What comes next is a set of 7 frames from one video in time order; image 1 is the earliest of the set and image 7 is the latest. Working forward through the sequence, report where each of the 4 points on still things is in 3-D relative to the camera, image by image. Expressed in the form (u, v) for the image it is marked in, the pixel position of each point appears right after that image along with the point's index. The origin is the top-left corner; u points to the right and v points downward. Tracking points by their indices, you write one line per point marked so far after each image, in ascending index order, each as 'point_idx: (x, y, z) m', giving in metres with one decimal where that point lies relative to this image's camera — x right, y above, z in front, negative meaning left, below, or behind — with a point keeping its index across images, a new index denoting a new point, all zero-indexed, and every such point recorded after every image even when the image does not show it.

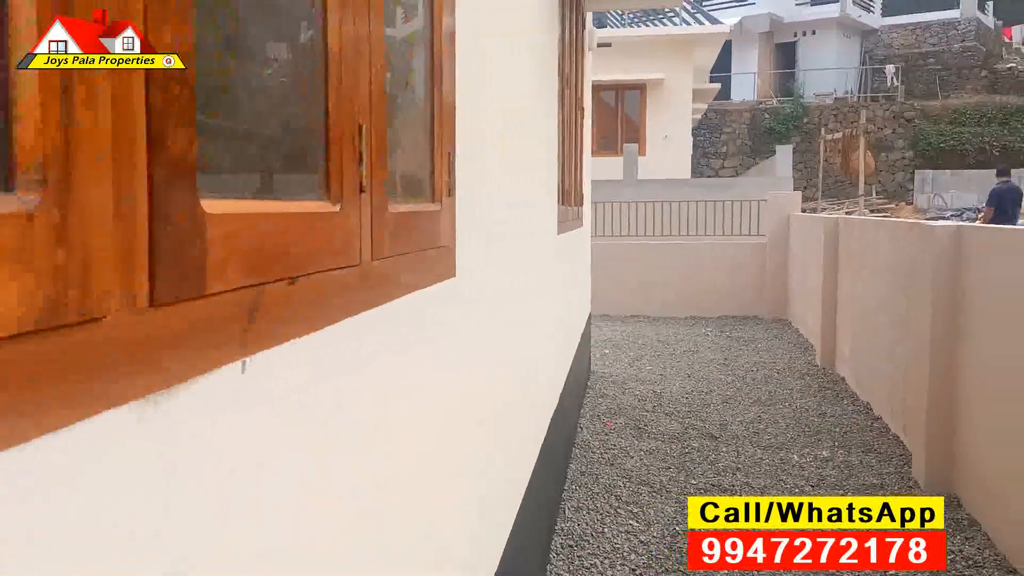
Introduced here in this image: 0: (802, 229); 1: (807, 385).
0: (+2.8, +0.6, +8.3) m
1: (+2.1, -0.7, +6.1) m
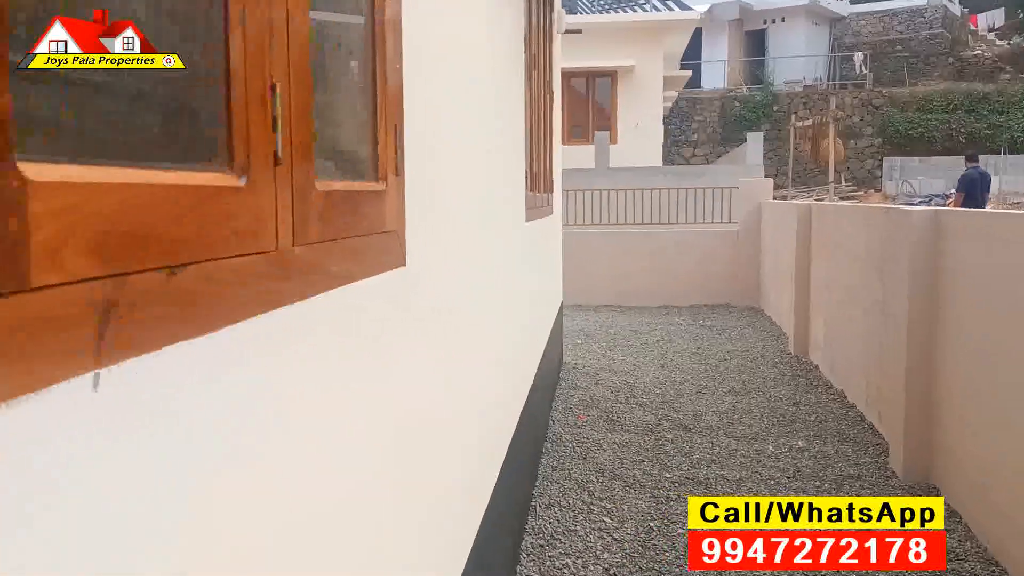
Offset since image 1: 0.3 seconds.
0: (+2.5, +0.7, +8.3) m
1: (+1.9, -0.6, +6.0) m
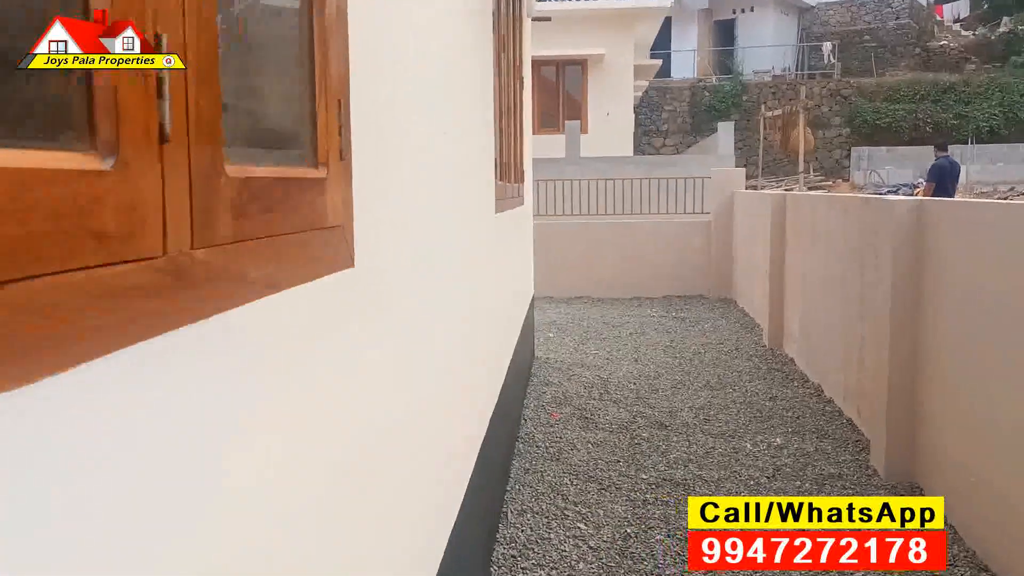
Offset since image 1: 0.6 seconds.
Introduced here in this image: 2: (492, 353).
0: (+2.2, +0.8, +8.2) m
1: (+1.7, -0.5, +5.9) m
2: (-0.1, -0.3, +3.6) m
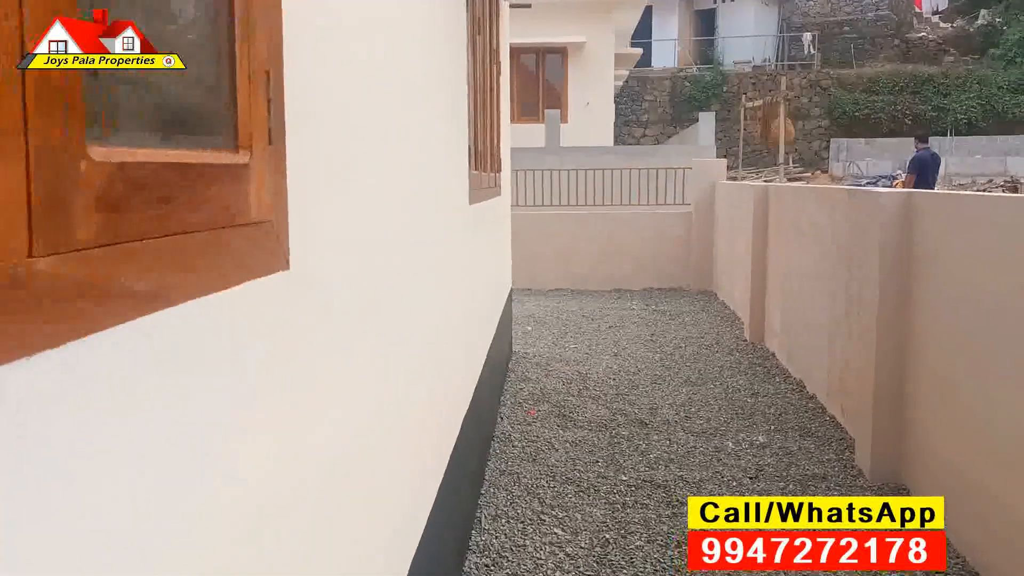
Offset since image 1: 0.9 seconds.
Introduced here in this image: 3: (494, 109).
0: (+2.0, +0.8, +8.0) m
1: (+1.5, -0.5, +5.8) m
2: (-0.2, -0.2, +3.4) m
3: (-0.1, +0.9, +4.6) m
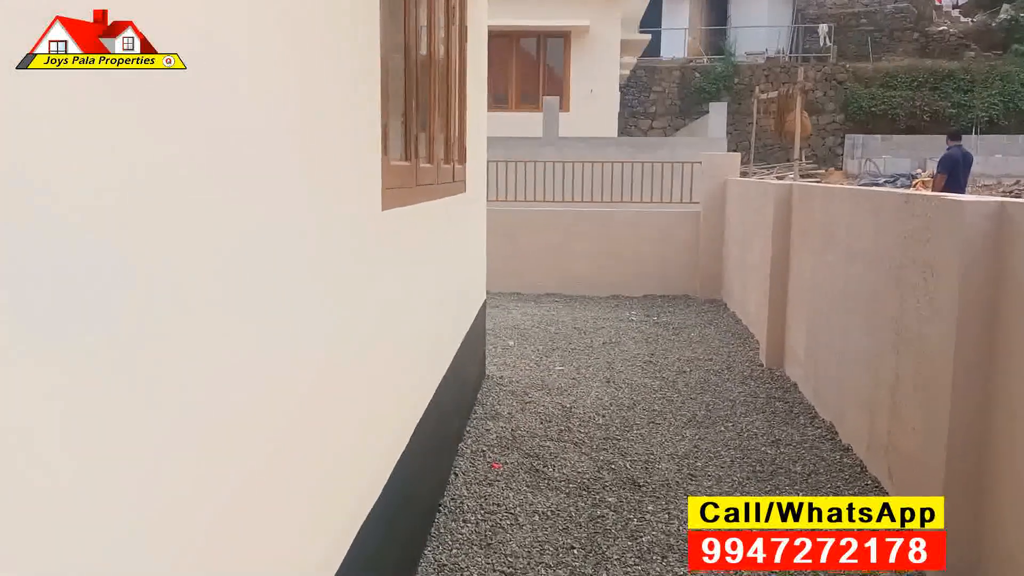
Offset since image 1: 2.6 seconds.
0: (+1.9, +0.7, +7.1) m
1: (+1.3, -0.6, +4.9) m
2: (-0.3, -0.3, +2.5) m
3: (-0.2, +0.8, +3.7) m
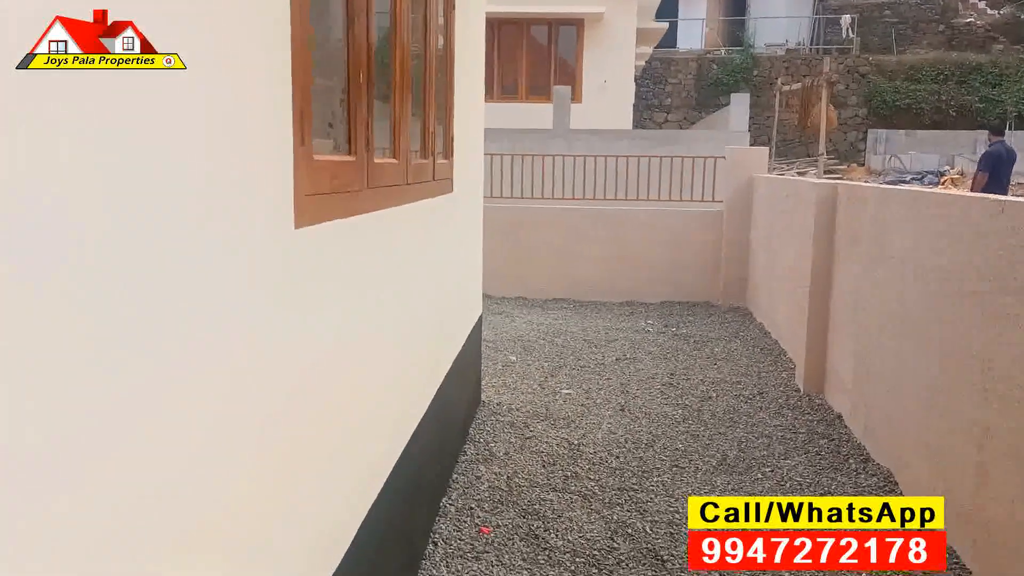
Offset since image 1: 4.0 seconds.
0: (+1.9, +0.7, +6.4) m
1: (+1.3, -0.7, +4.2) m
2: (-0.4, -0.4, +1.8) m
3: (-0.3, +0.8, +3.0) m
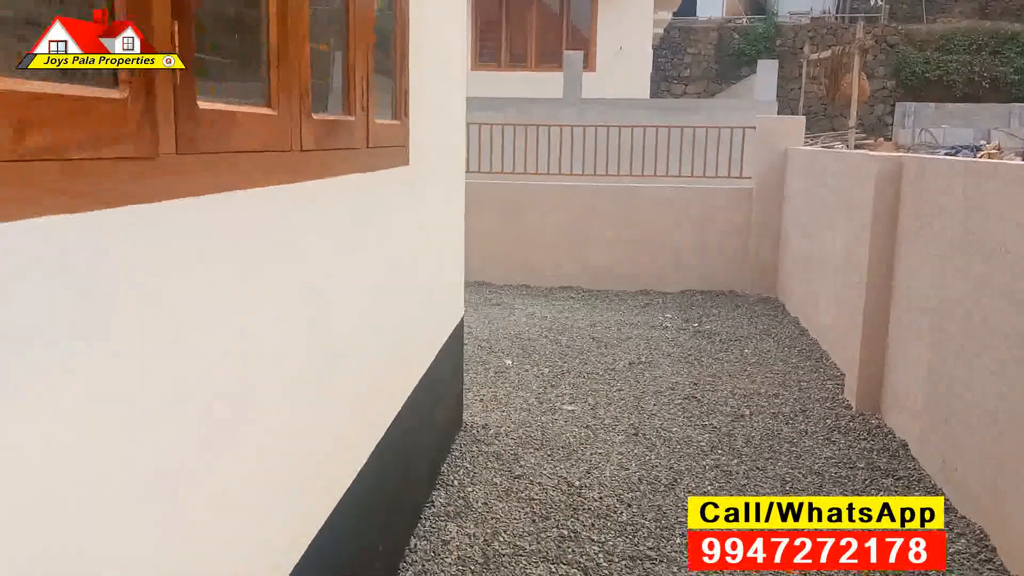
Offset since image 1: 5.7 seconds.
0: (+1.9, +0.7, +5.5) m
1: (+1.3, -0.7, +3.3) m
2: (-0.5, -0.5, +1.0) m
3: (-0.3, +0.7, +2.1) m
